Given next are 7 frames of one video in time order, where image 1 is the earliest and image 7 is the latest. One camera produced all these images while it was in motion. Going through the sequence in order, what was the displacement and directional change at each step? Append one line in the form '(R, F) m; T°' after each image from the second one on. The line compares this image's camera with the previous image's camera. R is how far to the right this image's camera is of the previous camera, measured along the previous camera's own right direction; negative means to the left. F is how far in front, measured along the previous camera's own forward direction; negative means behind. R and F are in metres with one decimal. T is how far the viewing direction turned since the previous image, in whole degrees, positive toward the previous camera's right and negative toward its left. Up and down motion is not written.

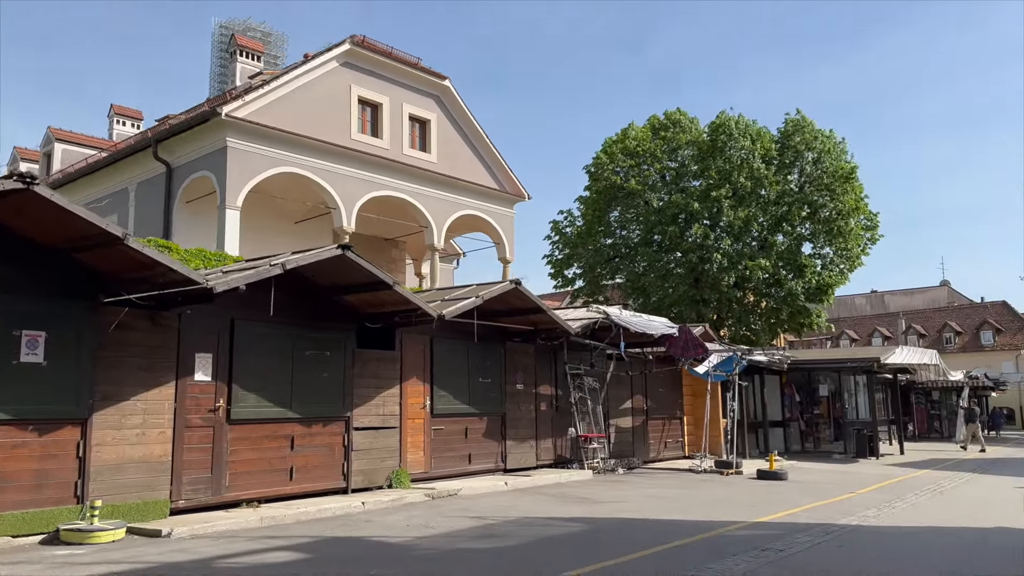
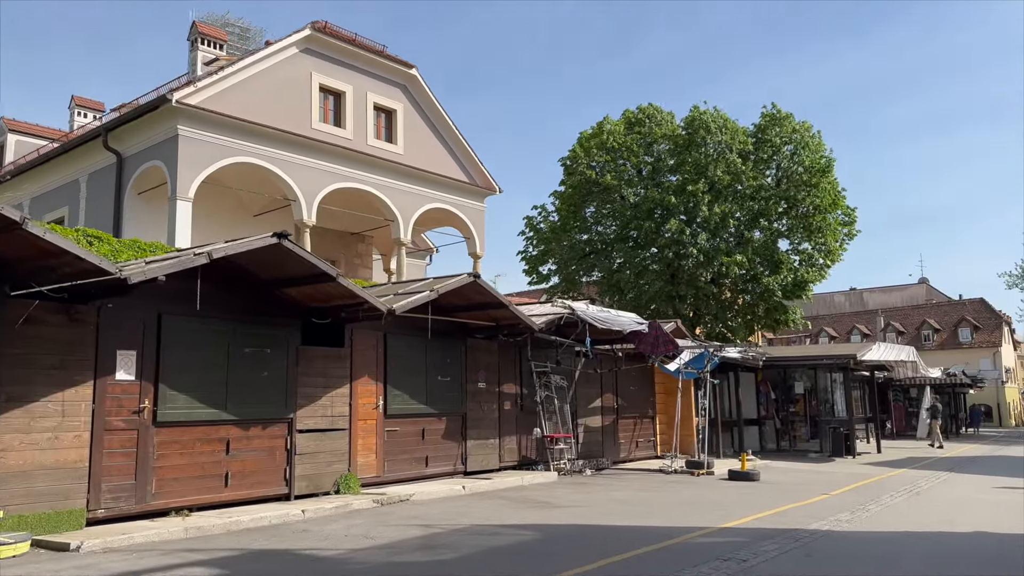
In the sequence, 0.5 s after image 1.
(+0.4, +0.7) m; +1°
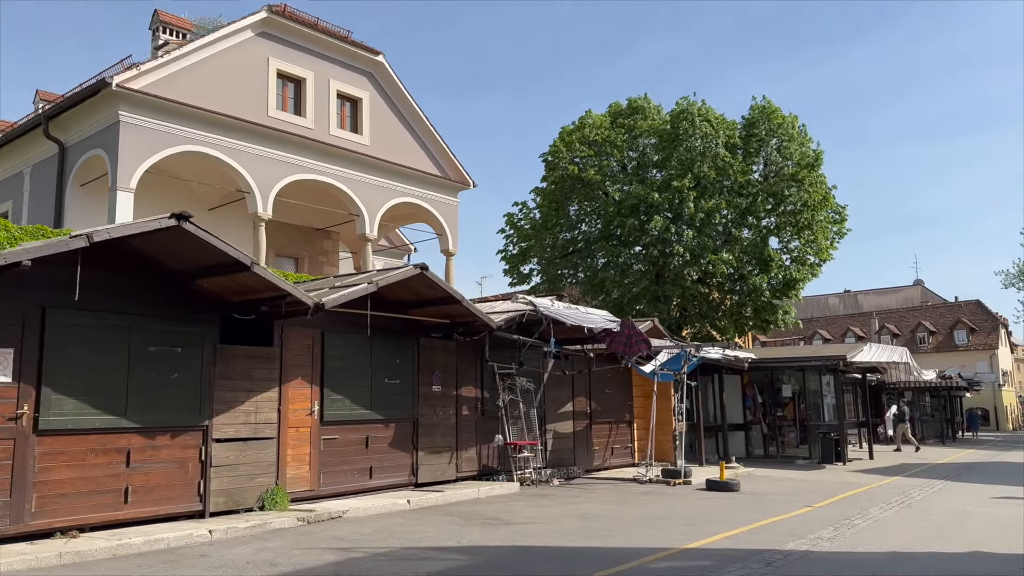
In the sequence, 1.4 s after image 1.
(+0.7, +1.2) m; 0°
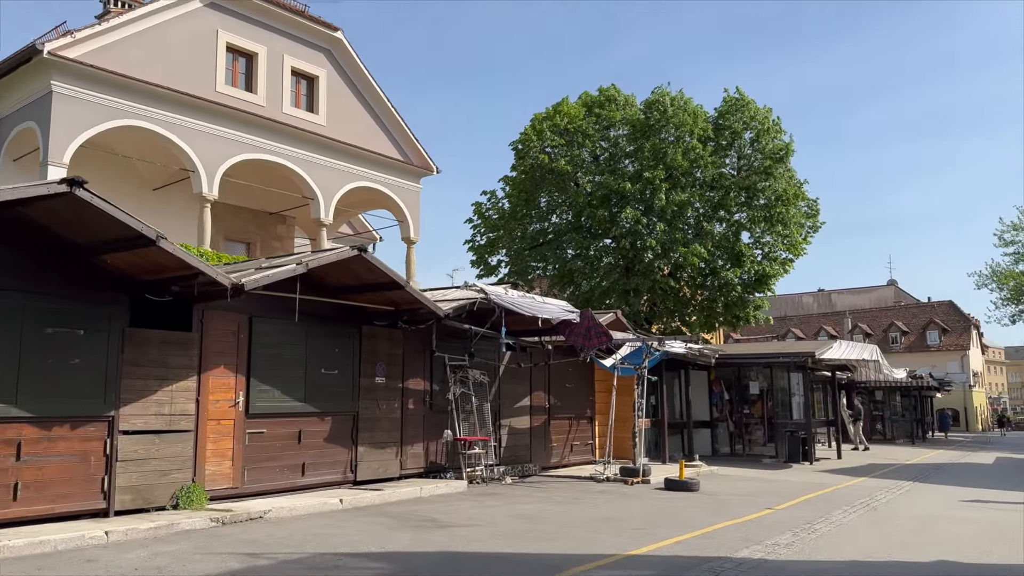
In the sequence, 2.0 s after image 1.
(+0.5, +0.8) m; +1°
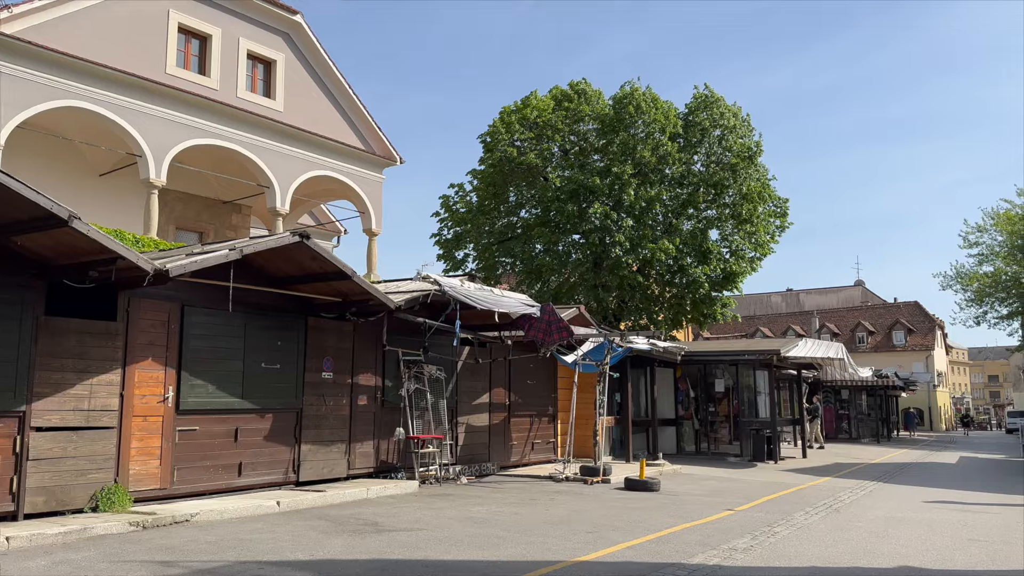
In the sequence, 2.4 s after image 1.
(+0.3, +0.5) m; +2°
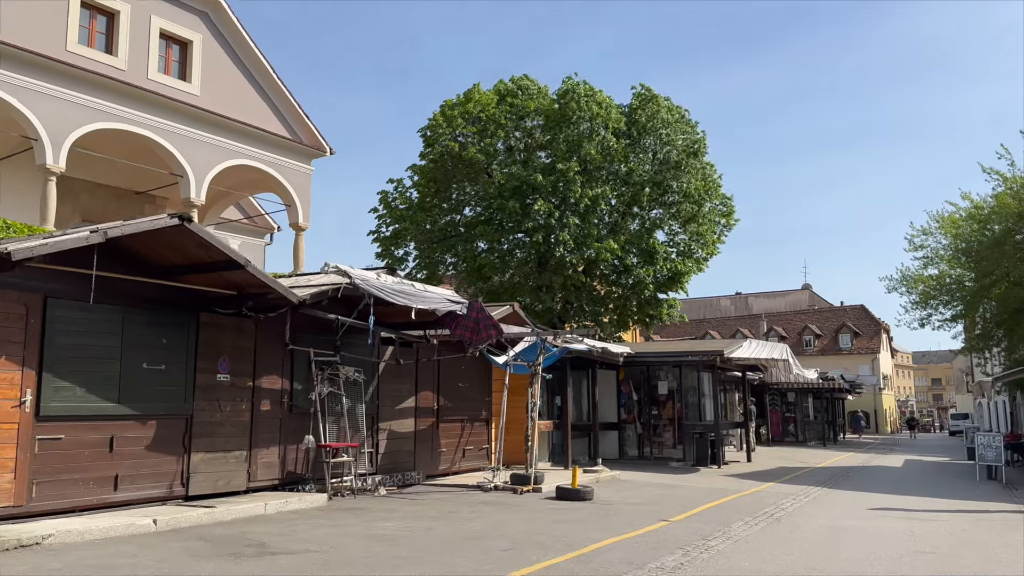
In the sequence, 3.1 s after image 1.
(+0.5, +1.0) m; +3°
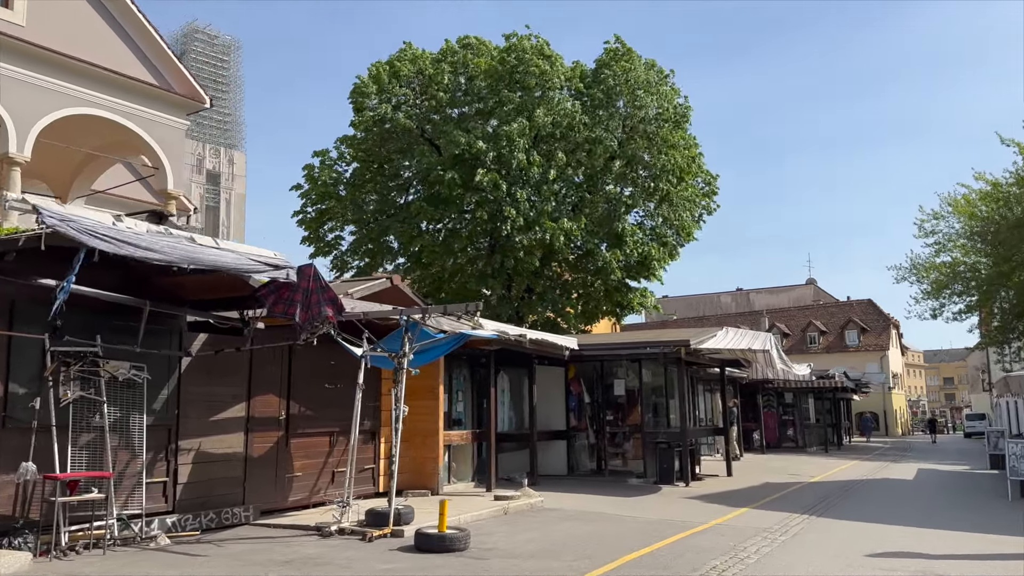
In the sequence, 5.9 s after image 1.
(+1.9, +3.9) m; -1°
